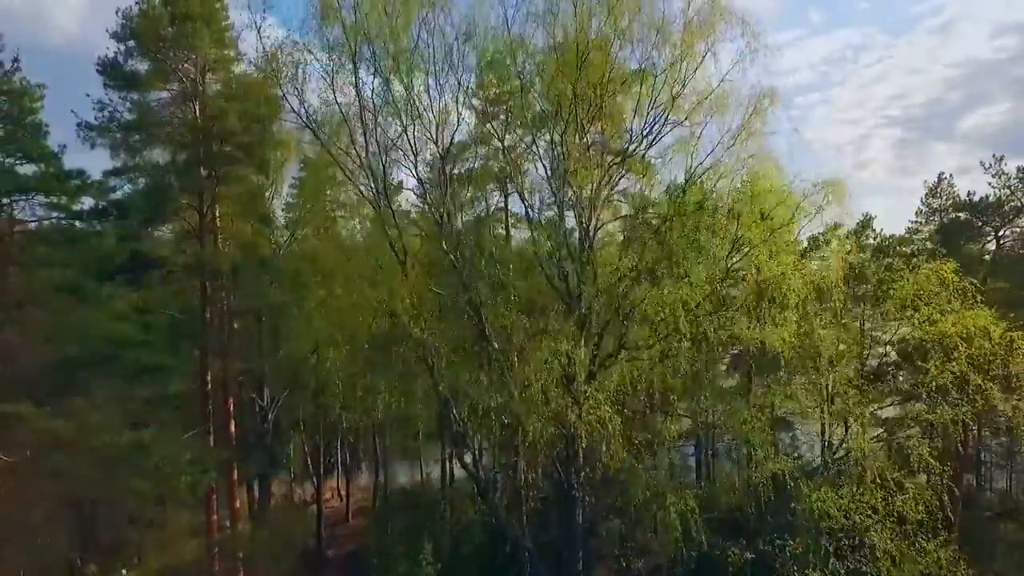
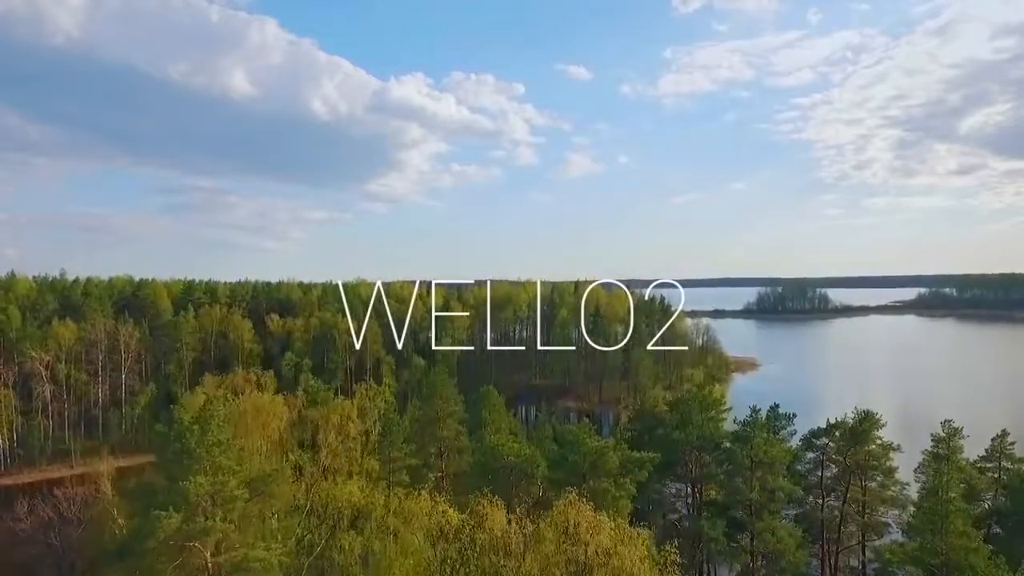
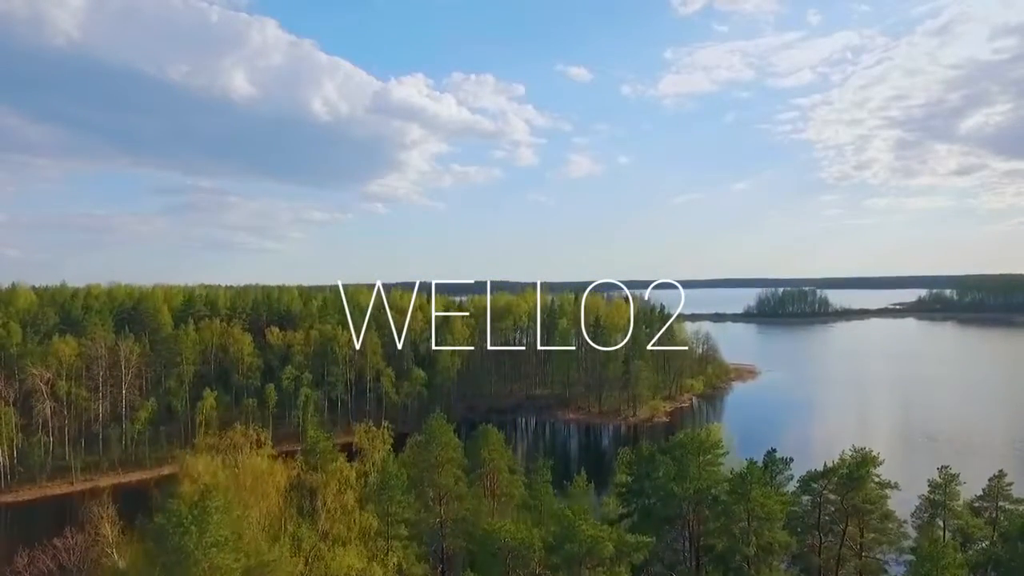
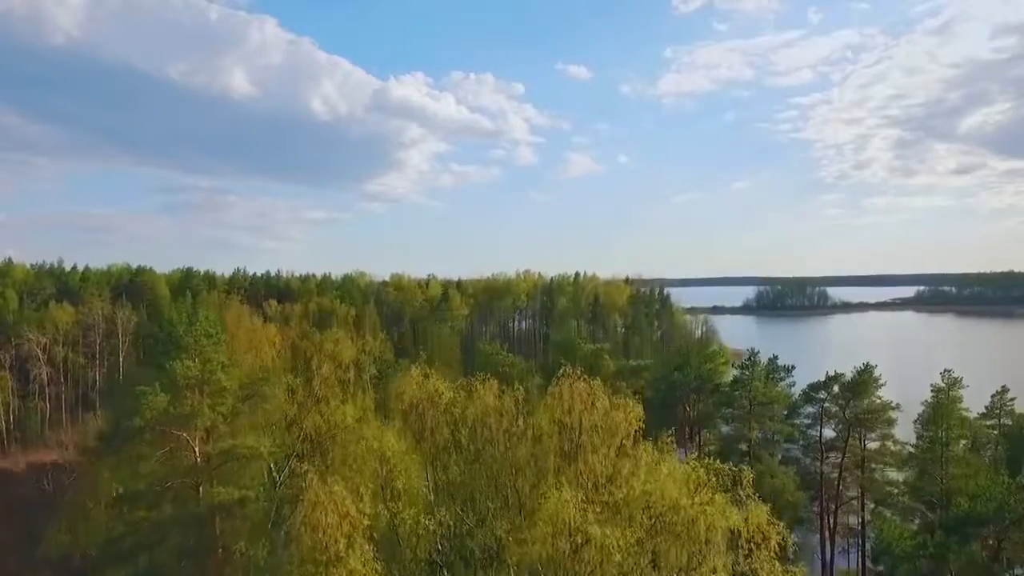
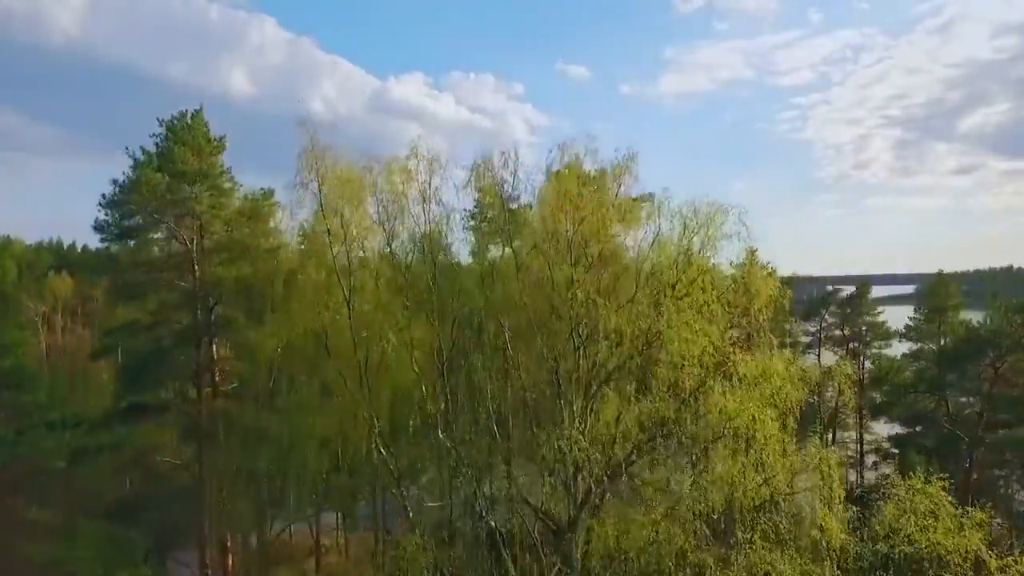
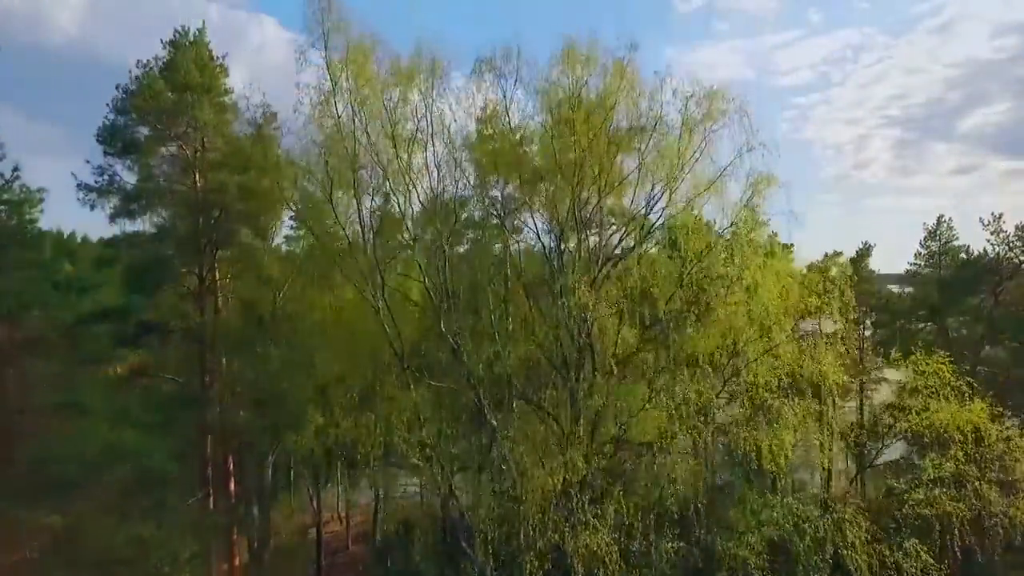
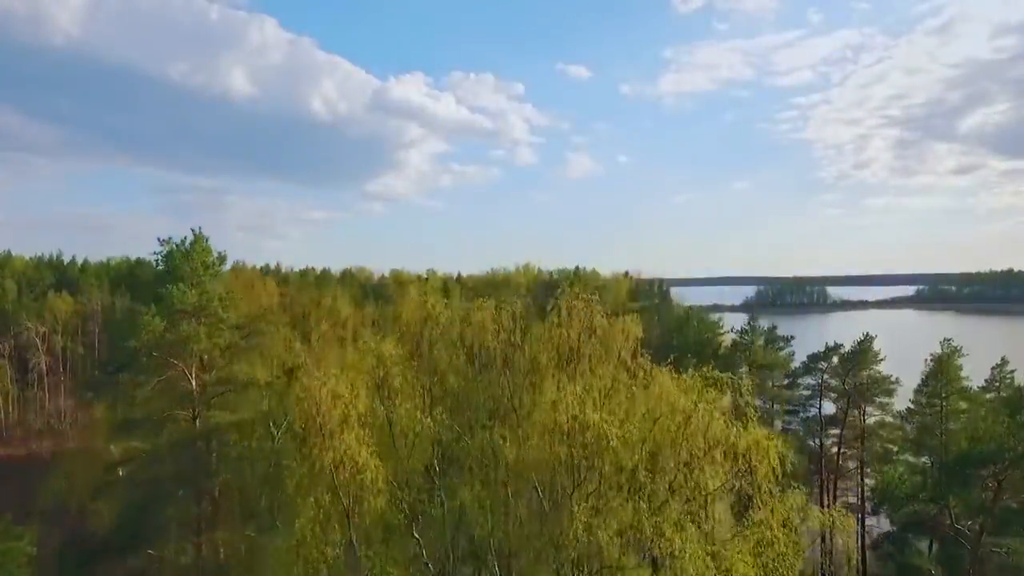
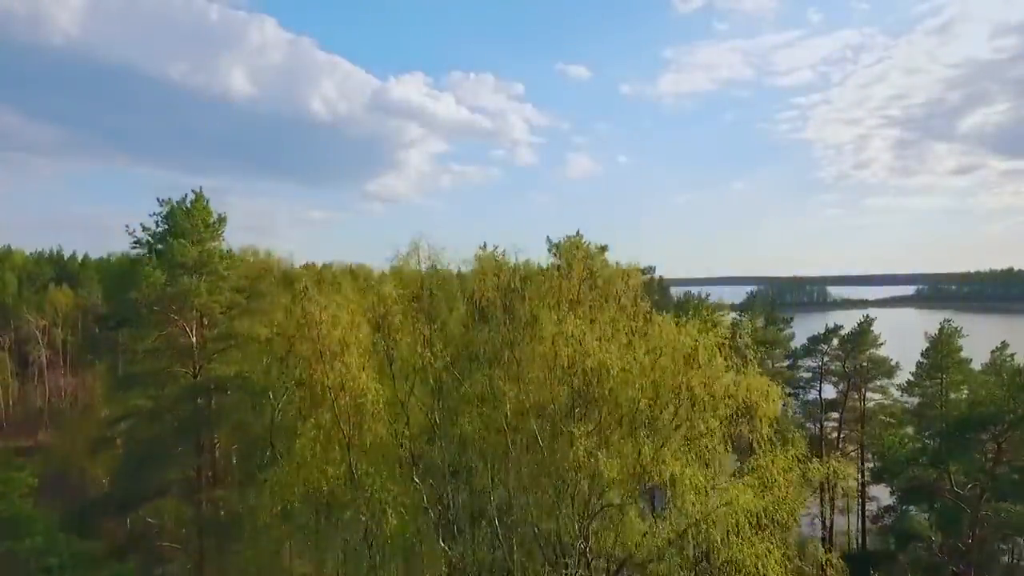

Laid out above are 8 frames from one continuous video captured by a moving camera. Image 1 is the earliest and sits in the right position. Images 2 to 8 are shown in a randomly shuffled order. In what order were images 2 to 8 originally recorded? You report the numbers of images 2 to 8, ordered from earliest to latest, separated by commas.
6, 5, 8, 7, 4, 2, 3
